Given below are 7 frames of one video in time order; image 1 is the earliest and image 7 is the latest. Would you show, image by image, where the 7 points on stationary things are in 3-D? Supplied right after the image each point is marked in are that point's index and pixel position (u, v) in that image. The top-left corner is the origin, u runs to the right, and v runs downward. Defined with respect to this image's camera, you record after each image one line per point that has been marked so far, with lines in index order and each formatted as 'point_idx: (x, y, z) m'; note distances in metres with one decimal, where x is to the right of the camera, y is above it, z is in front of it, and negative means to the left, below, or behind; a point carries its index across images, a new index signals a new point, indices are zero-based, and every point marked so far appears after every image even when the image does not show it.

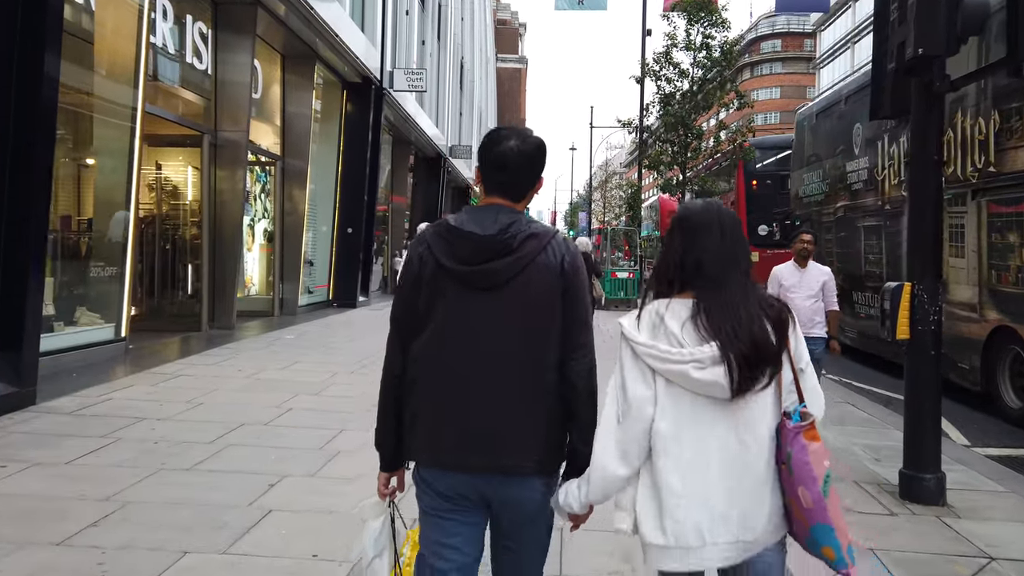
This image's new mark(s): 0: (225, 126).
0: (-4.4, +2.5, +11.8) m
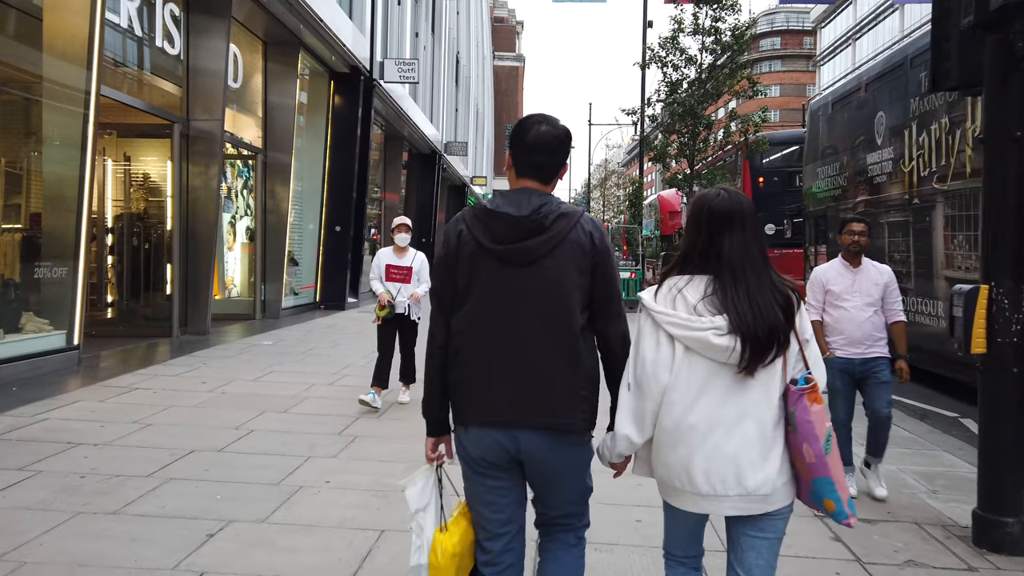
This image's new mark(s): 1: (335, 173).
0: (-4.4, +2.4, +11.0) m
1: (-3.7, +2.4, +16.1) m
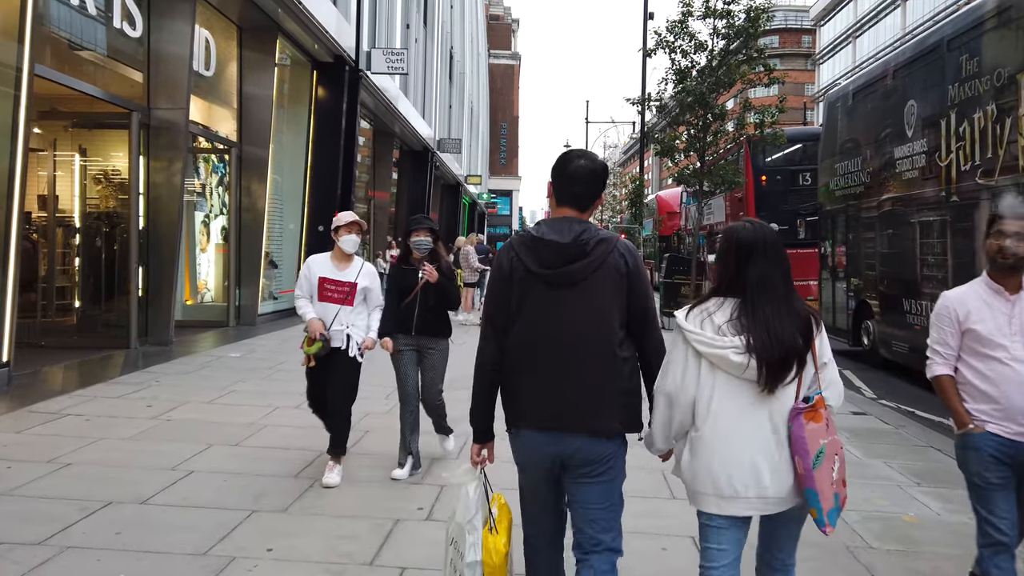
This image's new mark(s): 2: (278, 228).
0: (-4.5, +2.4, +10.0) m
1: (-3.8, +2.3, +15.1) m
2: (-4.3, +1.1, +14.3) m
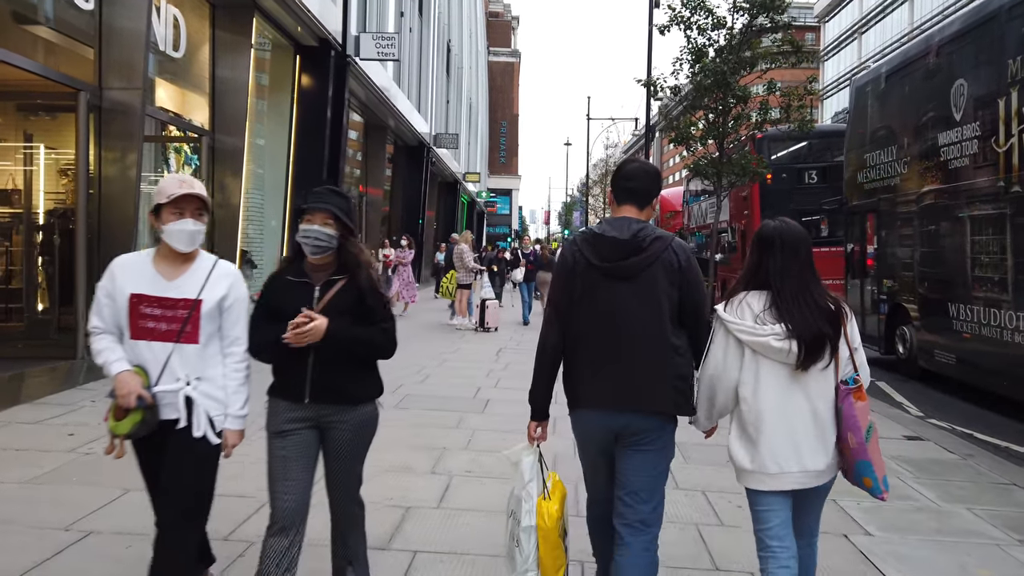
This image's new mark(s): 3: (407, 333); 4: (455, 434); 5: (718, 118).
0: (-4.5, +2.3, +8.9) m
1: (-3.8, +2.3, +14.0) m
2: (-4.3, +1.1, +13.2) m
3: (-1.7, -0.7, +12.4) m
4: (-0.4, -1.1, +5.8) m
5: (+2.6, +2.1, +9.7) m
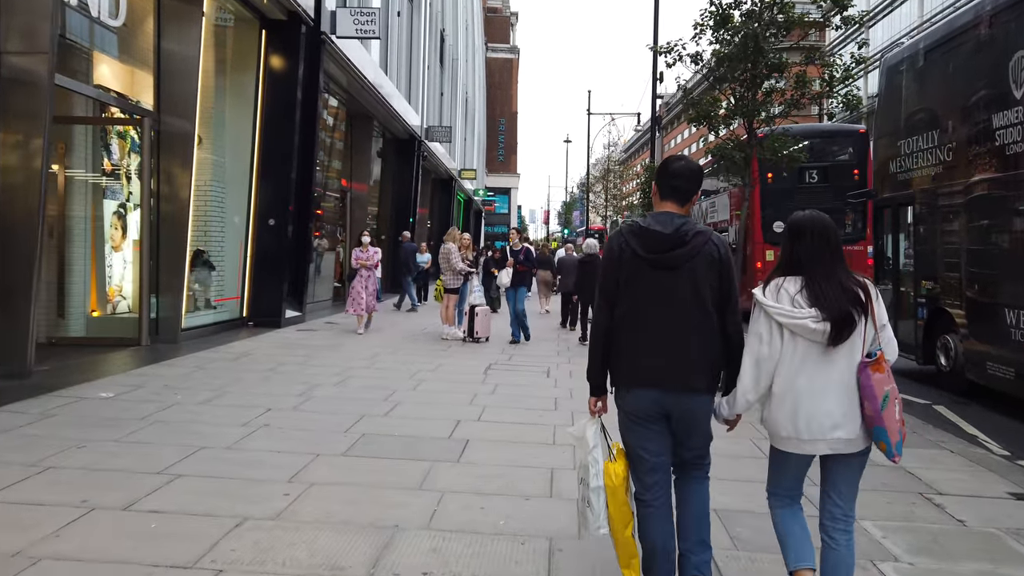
0: (-4.6, +2.3, +7.4) m
1: (-3.9, +2.2, +12.5) m
2: (-4.4, +1.0, +11.7) m
3: (-1.8, -0.8, +10.8) m
4: (-0.5, -1.2, +4.3) m
5: (+2.5, +2.0, +8.2) m
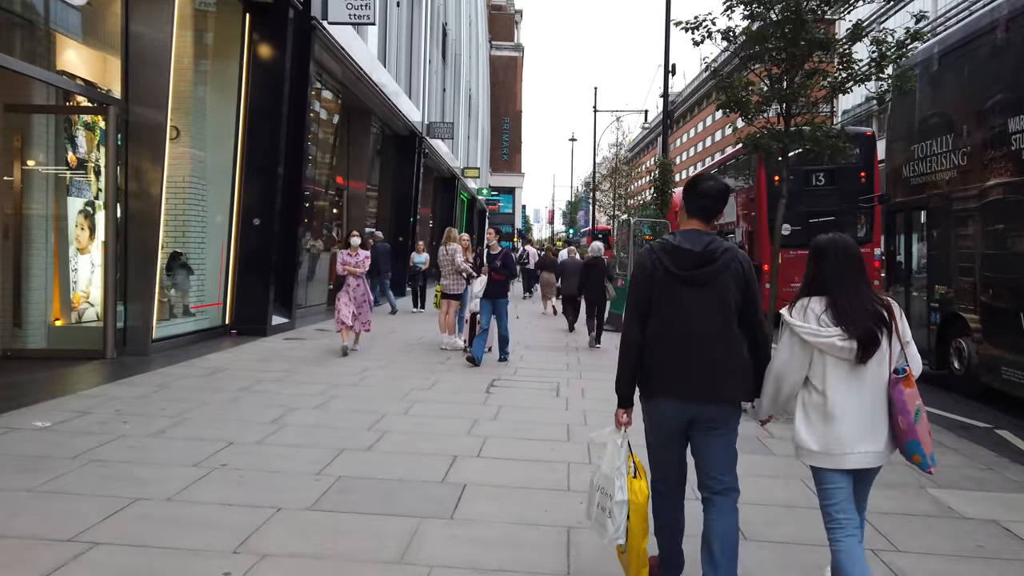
0: (-4.6, +2.2, +6.5) m
1: (-3.8, +2.1, +11.6) m
2: (-4.3, +0.9, +10.7) m
3: (-1.7, -0.9, +9.9) m
4: (-0.5, -1.2, +3.4) m
5: (+2.5, +2.0, +7.2) m
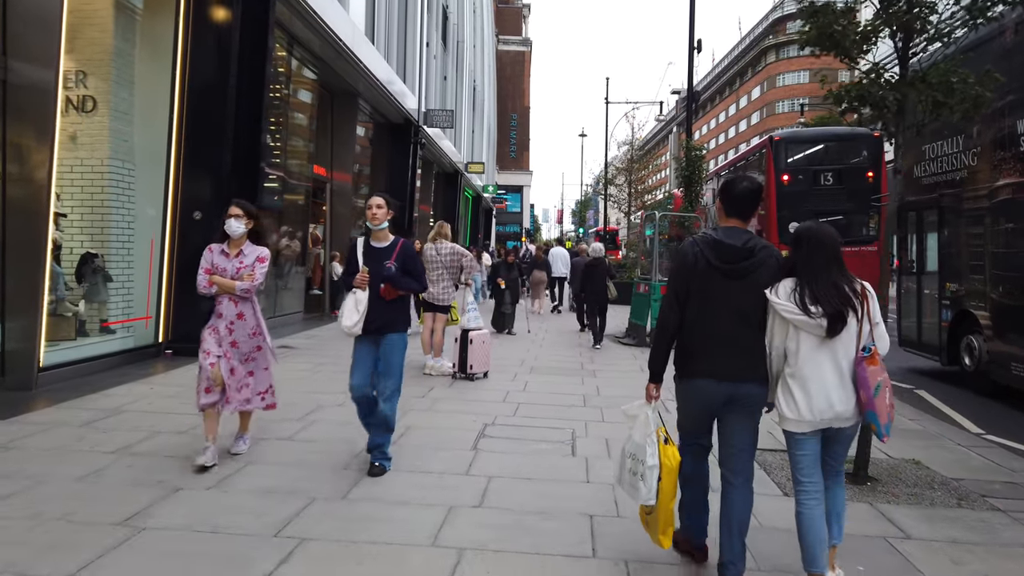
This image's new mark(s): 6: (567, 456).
0: (-4.6, +2.1, +4.3) m
1: (-3.8, +2.0, +9.4) m
2: (-4.3, +0.8, +8.6) m
3: (-1.7, -1.0, +7.7) m
4: (-0.6, -1.3, +1.2) m
5: (+2.5, +1.9, +5.0) m
6: (+0.4, -1.1, +5.4) m
